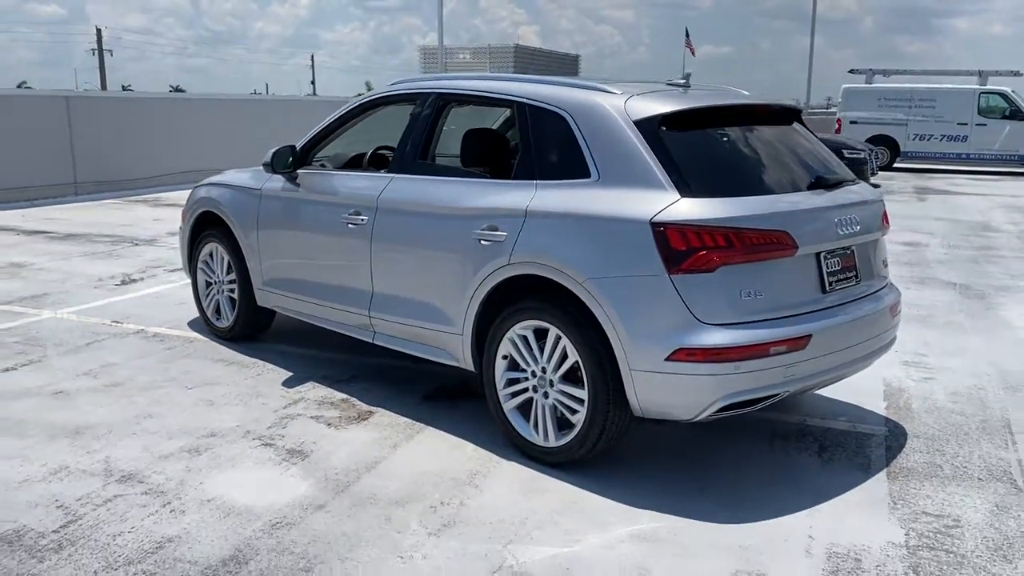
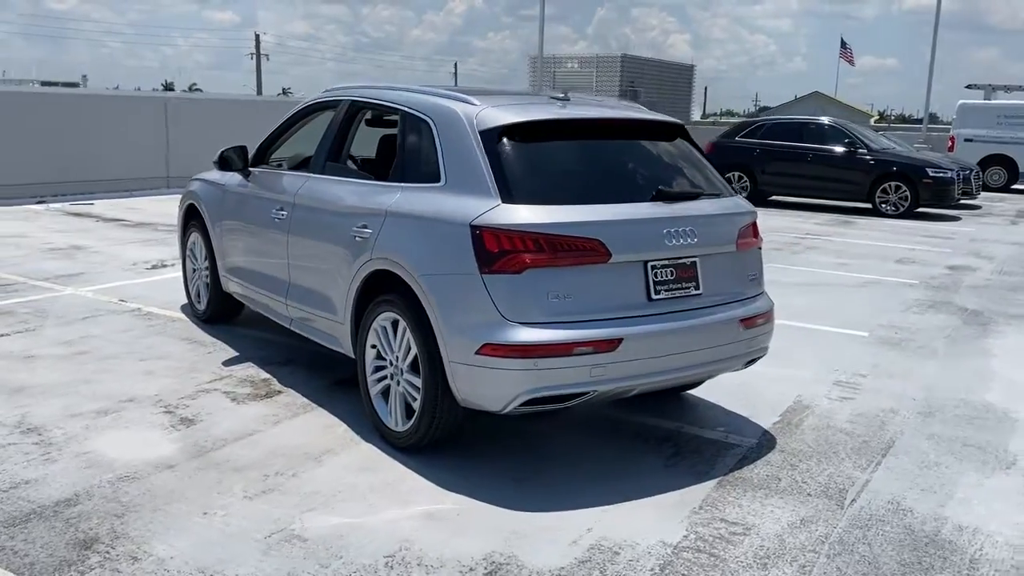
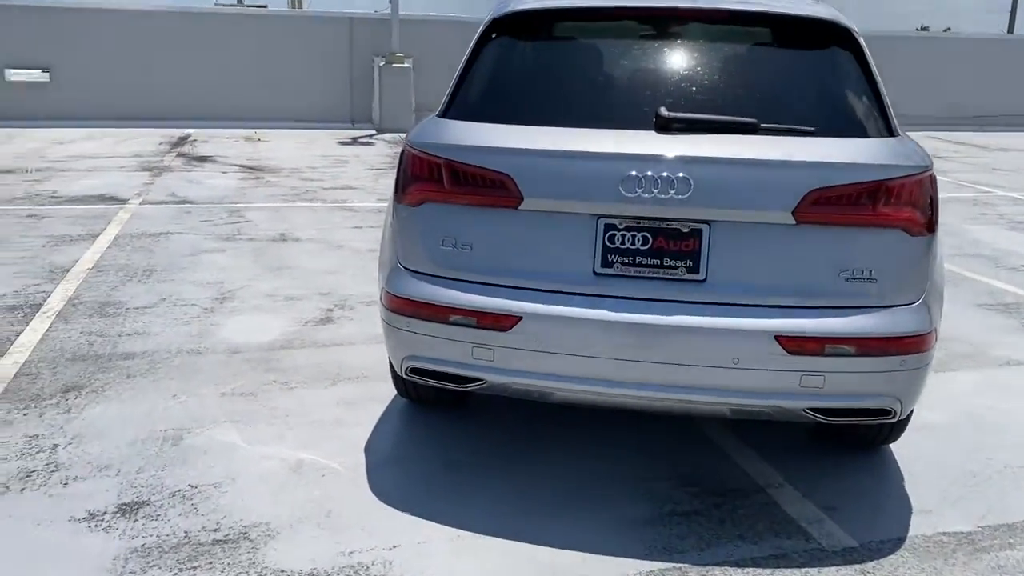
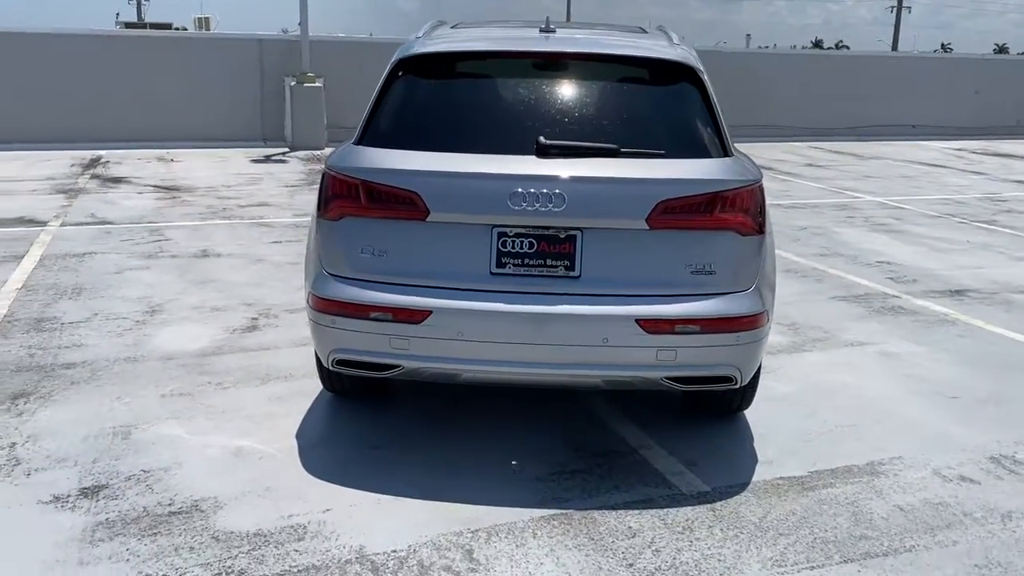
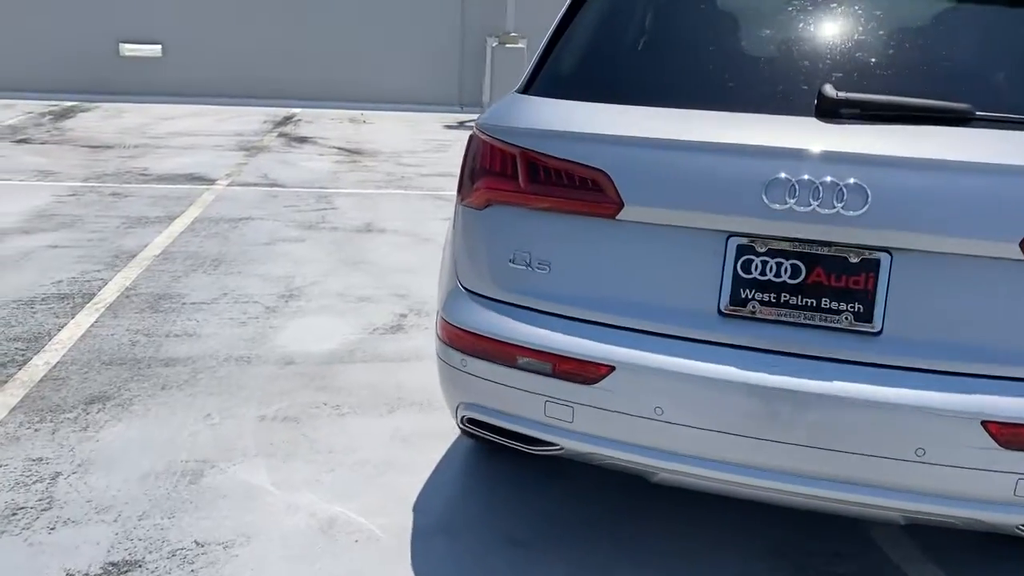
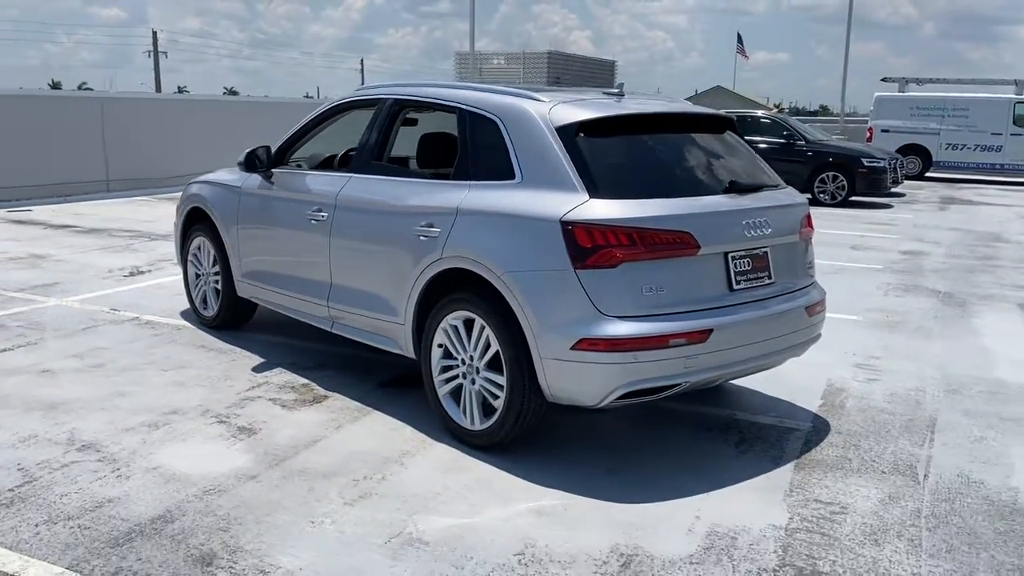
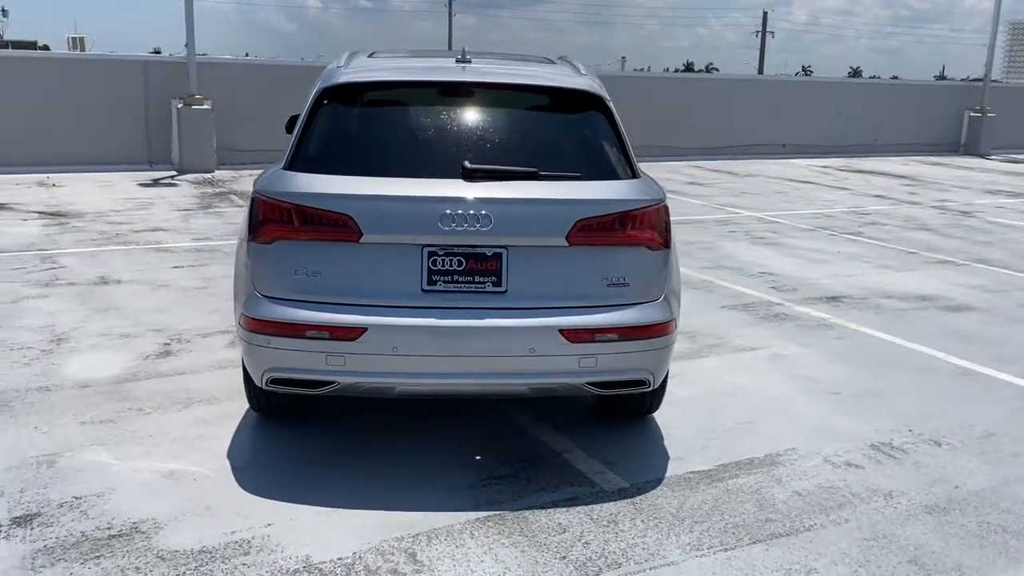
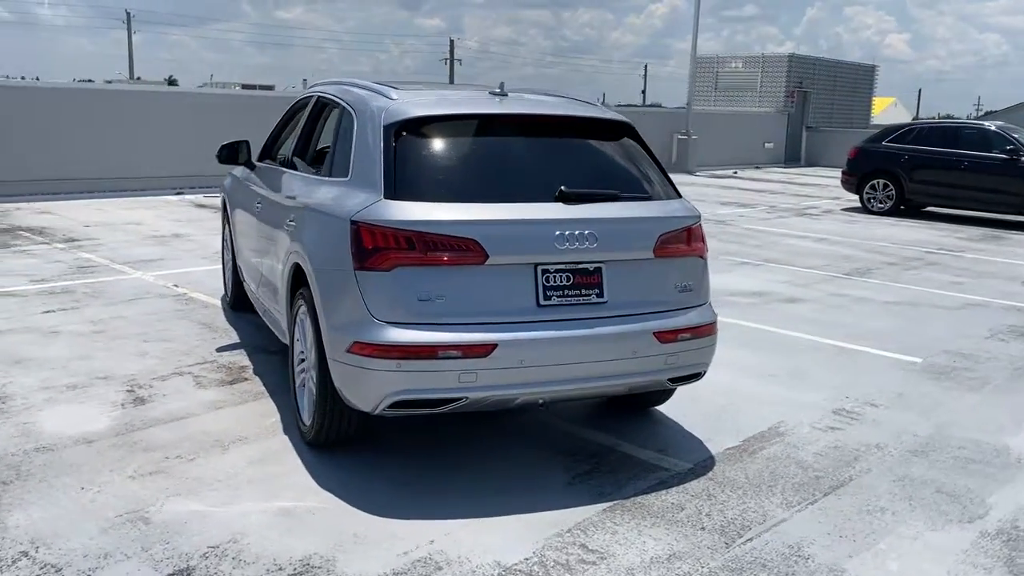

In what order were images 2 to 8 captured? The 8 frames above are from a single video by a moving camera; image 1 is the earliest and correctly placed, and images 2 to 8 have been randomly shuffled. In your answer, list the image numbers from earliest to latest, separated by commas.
6, 2, 8, 7, 4, 3, 5
